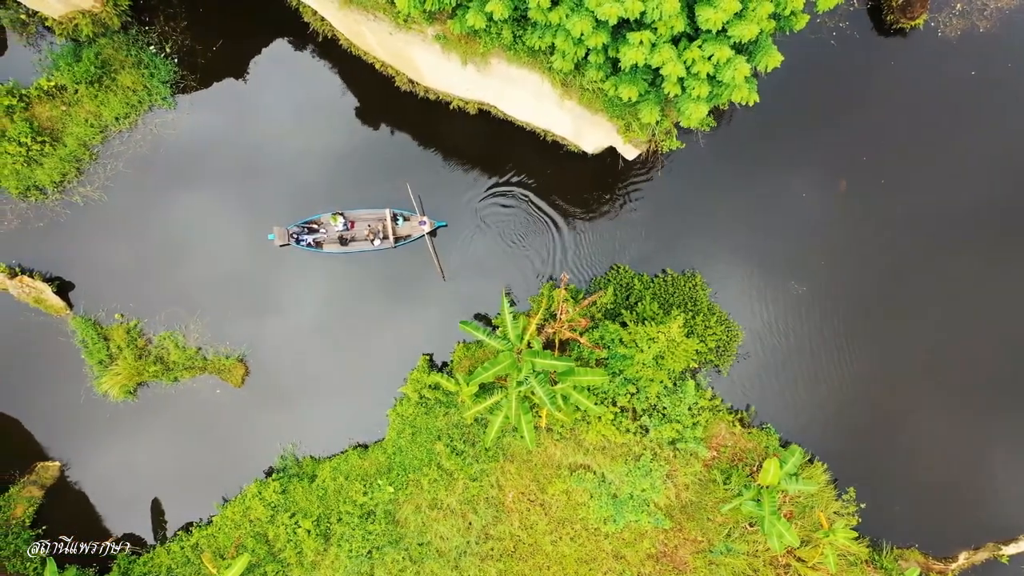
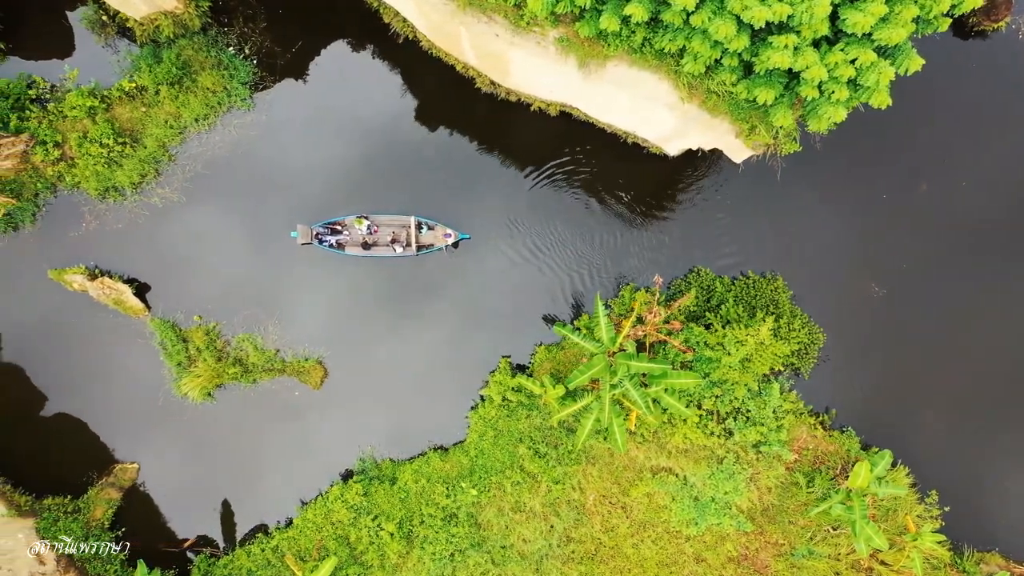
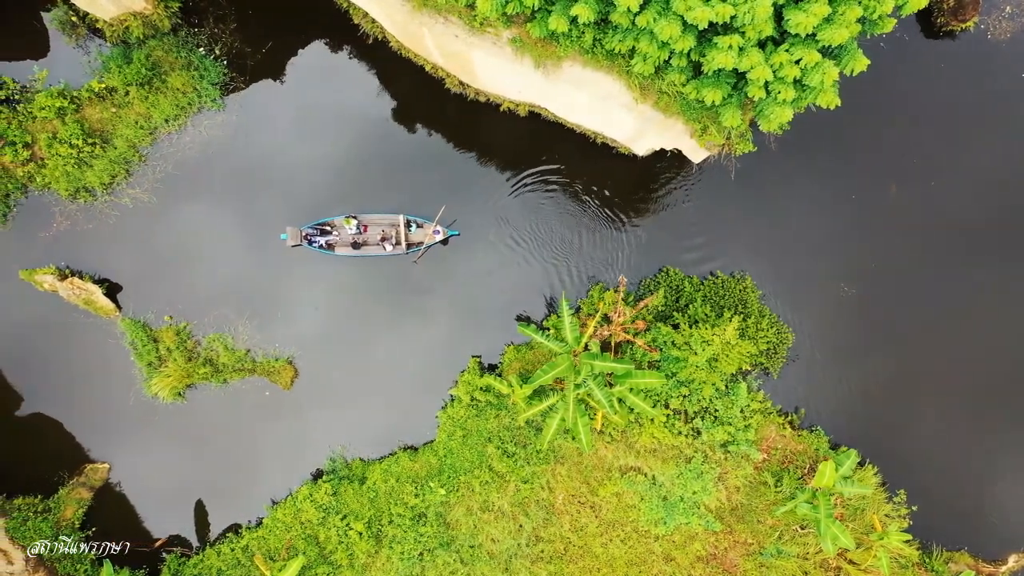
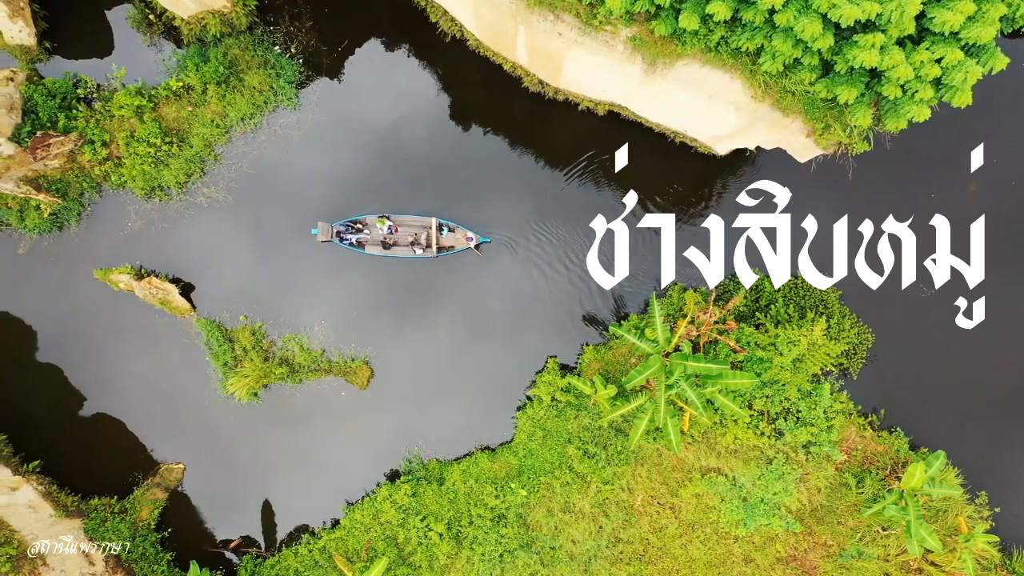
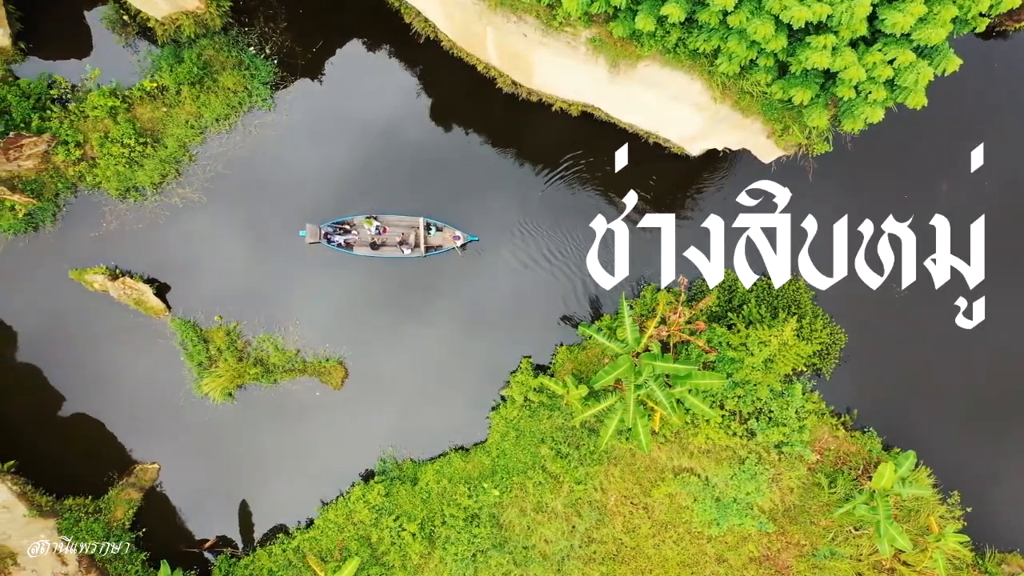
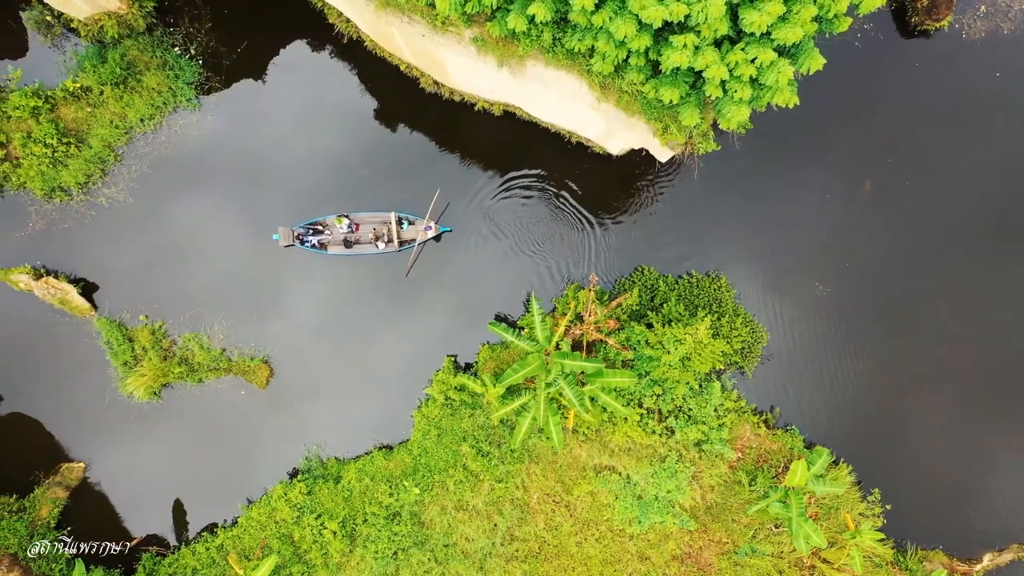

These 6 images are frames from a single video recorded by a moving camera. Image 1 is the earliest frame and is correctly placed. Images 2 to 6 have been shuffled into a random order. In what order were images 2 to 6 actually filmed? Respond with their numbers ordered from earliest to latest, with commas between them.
6, 3, 2, 5, 4
